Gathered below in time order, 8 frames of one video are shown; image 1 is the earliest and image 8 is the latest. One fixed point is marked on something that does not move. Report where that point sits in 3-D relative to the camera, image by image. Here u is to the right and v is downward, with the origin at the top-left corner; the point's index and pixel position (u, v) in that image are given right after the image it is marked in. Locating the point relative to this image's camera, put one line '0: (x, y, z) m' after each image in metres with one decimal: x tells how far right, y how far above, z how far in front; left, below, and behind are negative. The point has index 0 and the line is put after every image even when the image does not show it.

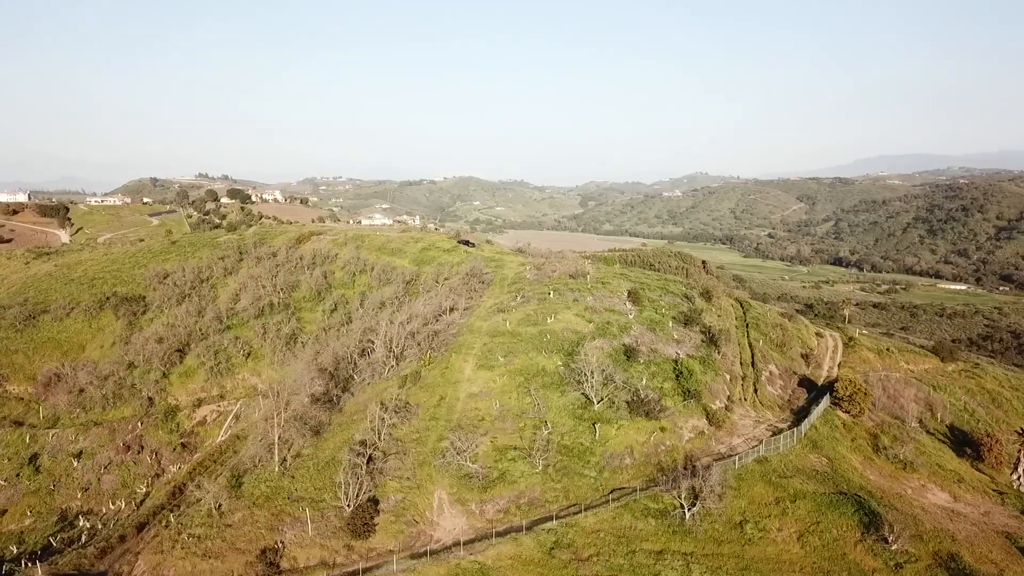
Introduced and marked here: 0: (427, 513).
0: (-3.4, -9.0, +19.5) m
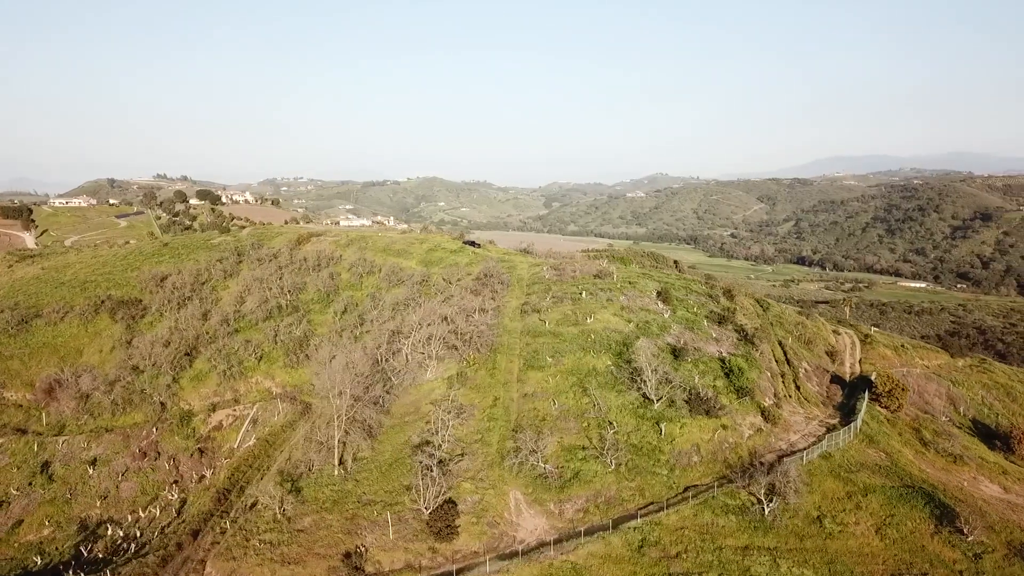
0: (-0.2, -9.0, +19.3) m
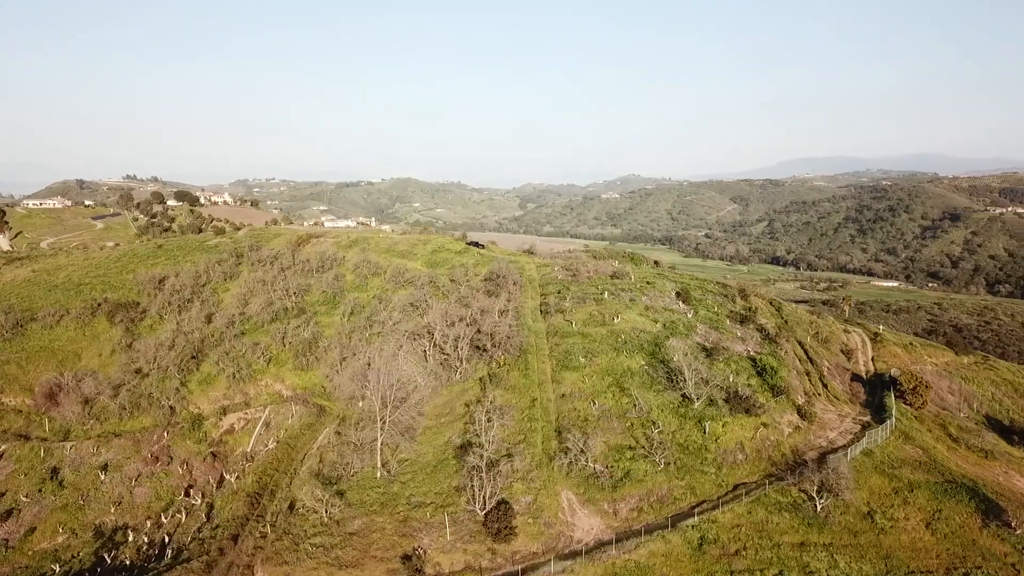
0: (+2.0, -9.0, +19.3) m
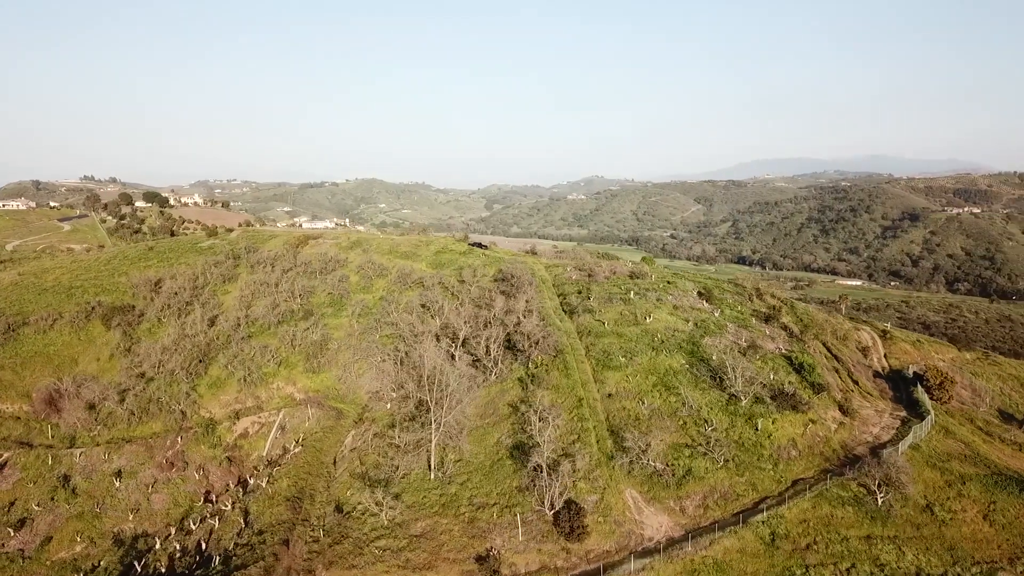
0: (+4.6, -8.9, +19.3) m
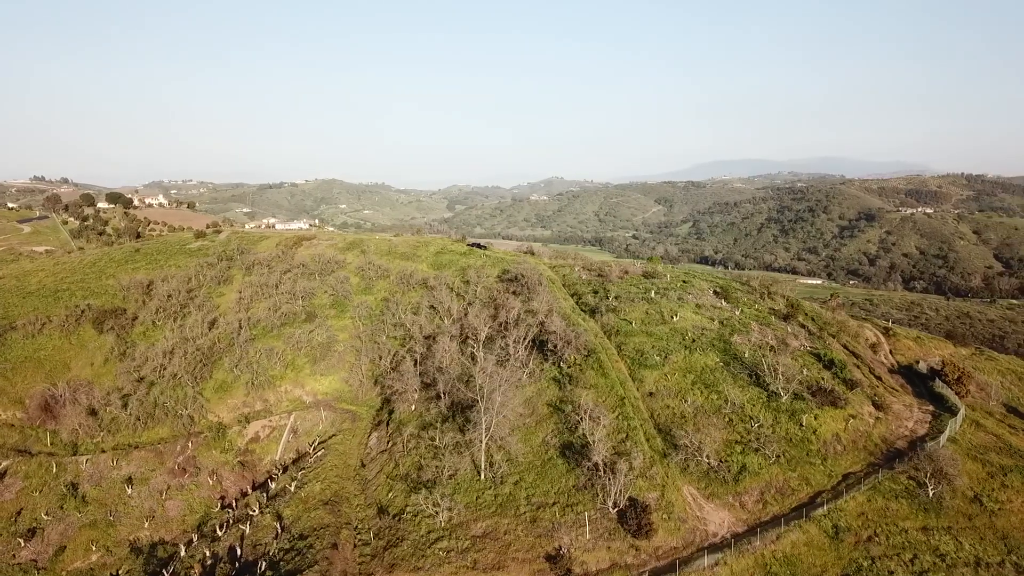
0: (+7.1, -8.9, +19.5) m
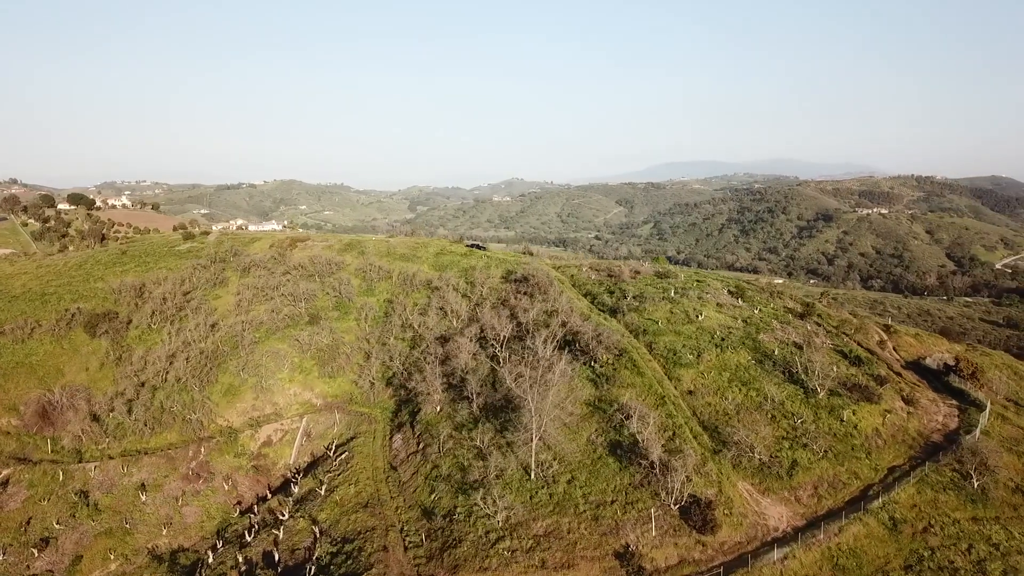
0: (+9.6, -8.8, +19.8) m
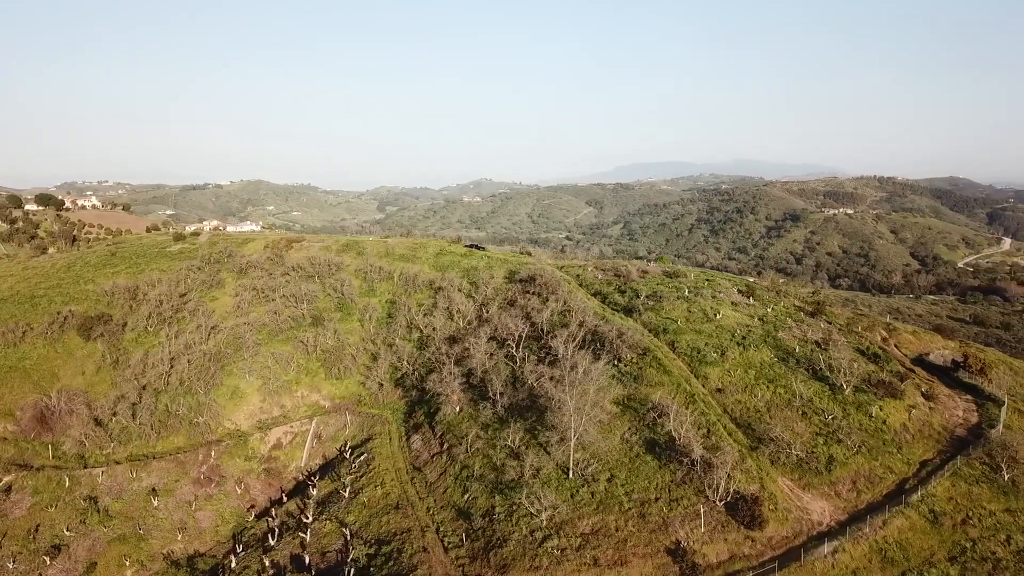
0: (+11.5, -8.8, +20.2) m
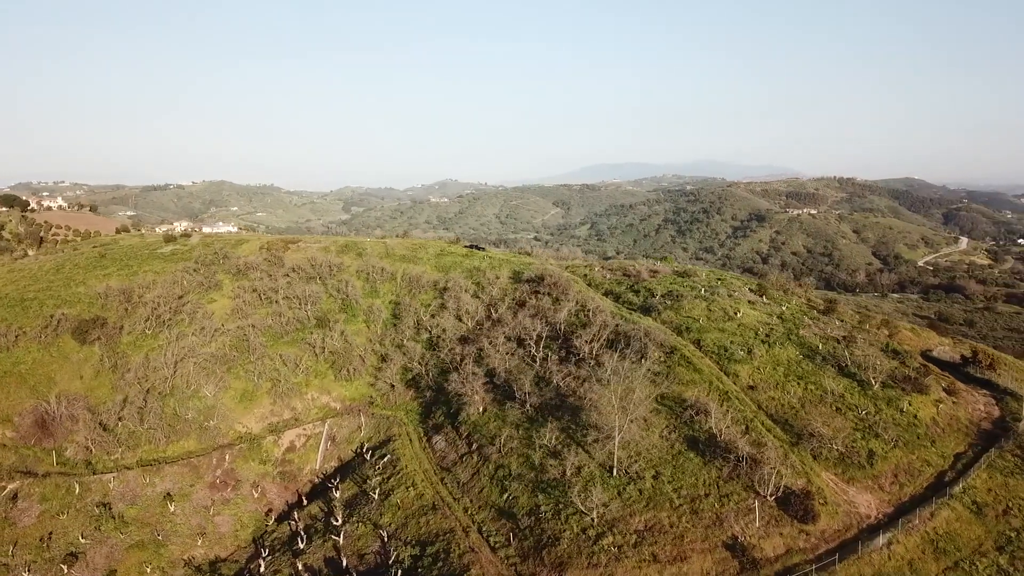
0: (+13.8, -8.7, +20.6) m
